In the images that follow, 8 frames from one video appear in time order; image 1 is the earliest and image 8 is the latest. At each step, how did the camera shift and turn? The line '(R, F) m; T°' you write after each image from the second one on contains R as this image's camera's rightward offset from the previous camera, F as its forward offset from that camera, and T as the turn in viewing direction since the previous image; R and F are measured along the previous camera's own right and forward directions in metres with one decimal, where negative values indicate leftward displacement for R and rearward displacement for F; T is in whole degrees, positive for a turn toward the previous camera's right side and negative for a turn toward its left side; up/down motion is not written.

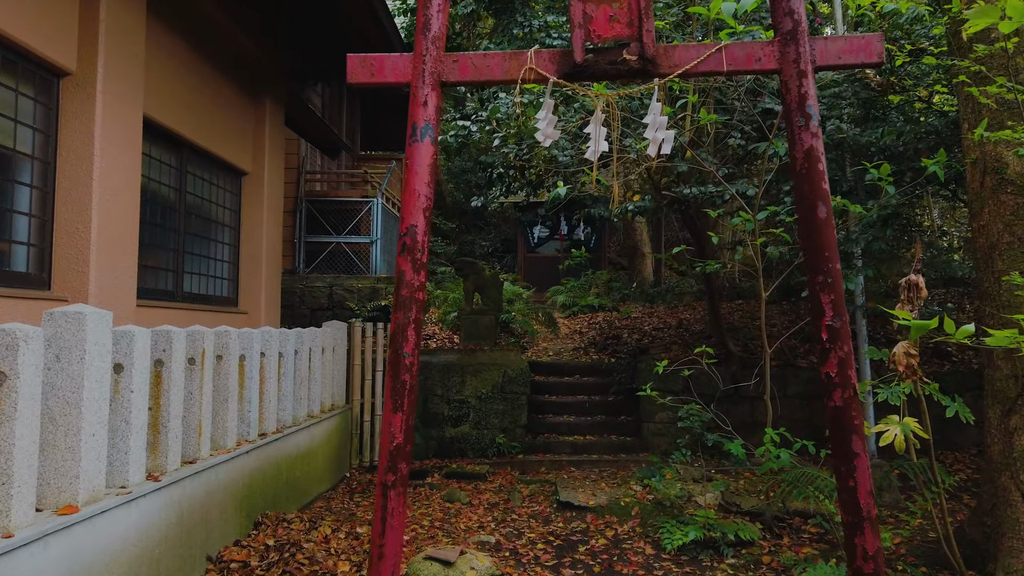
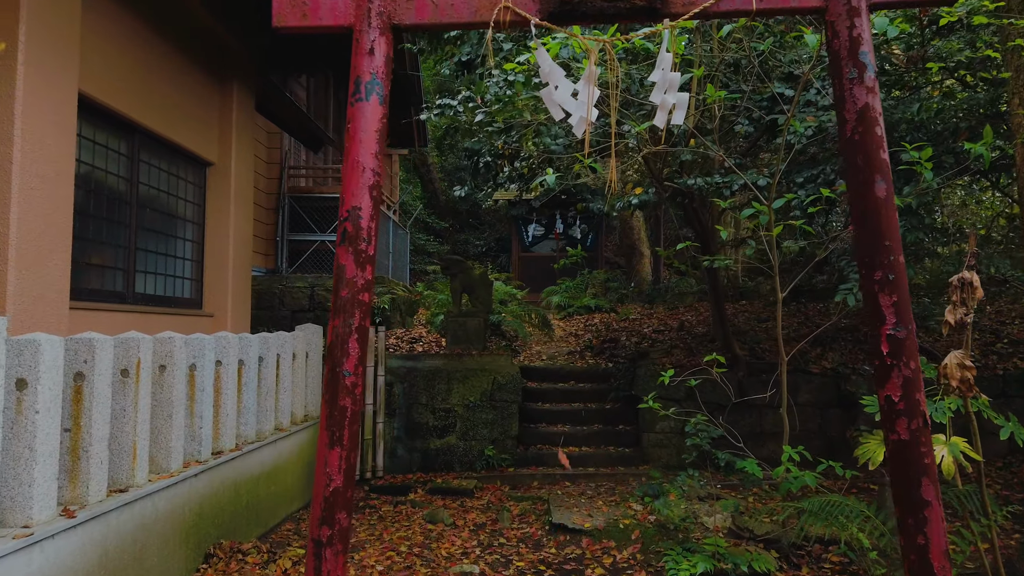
(+0.1, +0.5) m; 0°
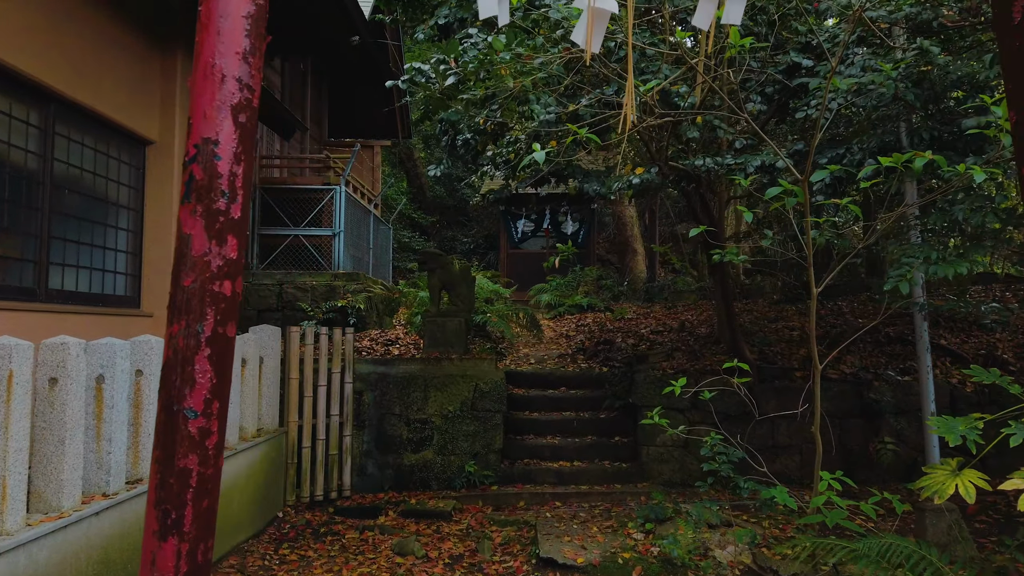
(0.0, +0.6) m; +1°
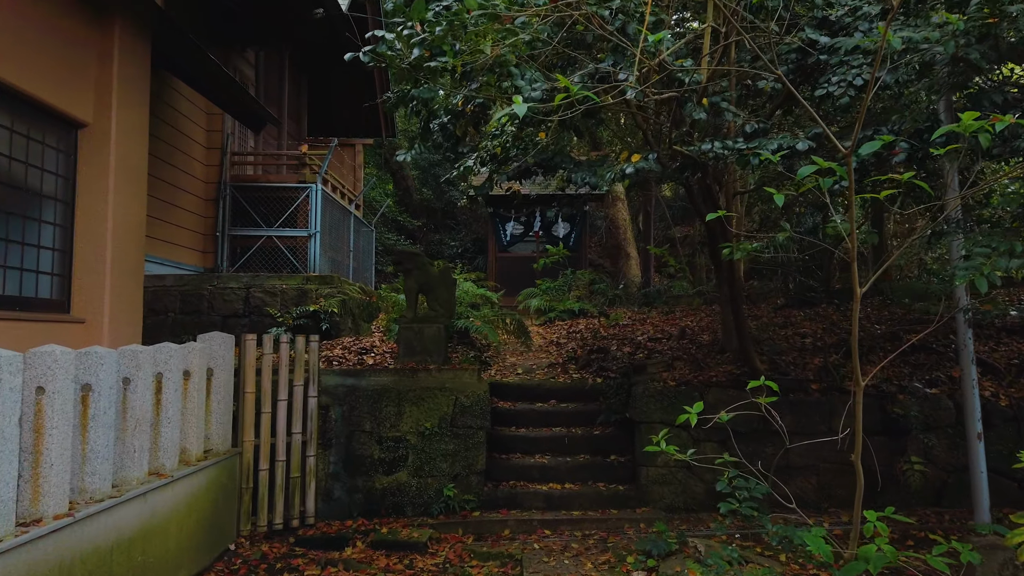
(0.0, +0.5) m; +1°
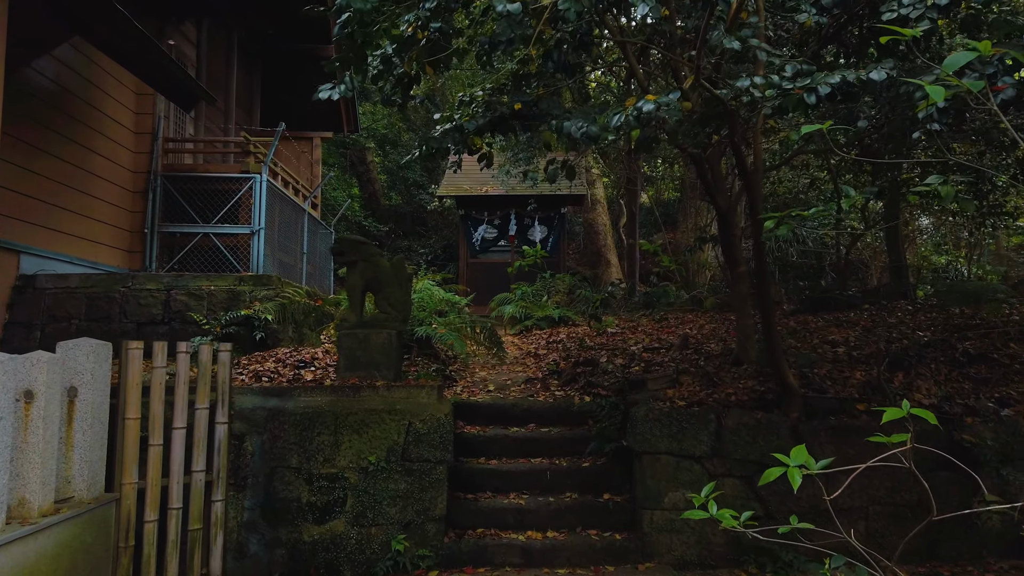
(0.0, +1.0) m; +2°
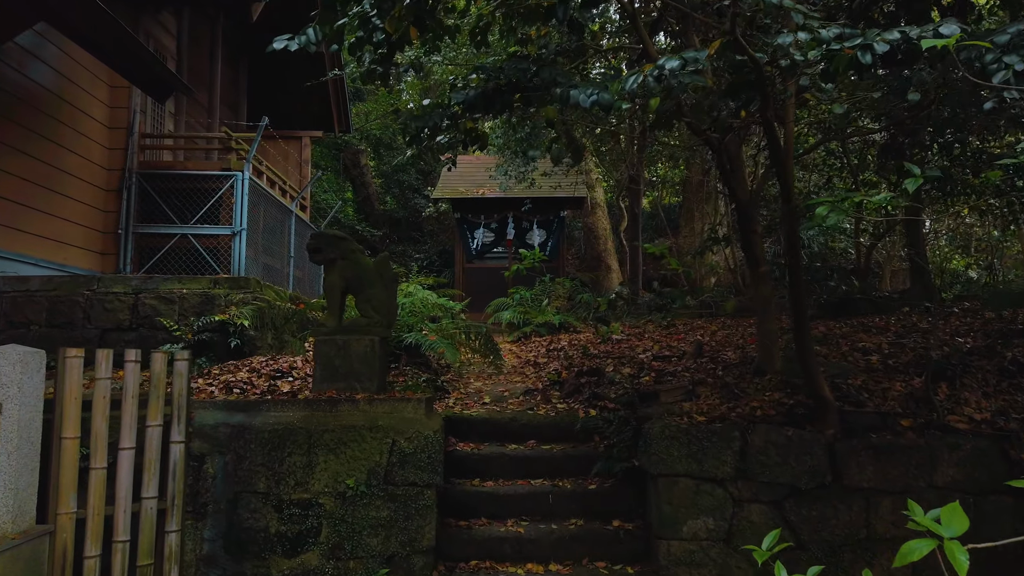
(0.0, +0.4) m; 0°
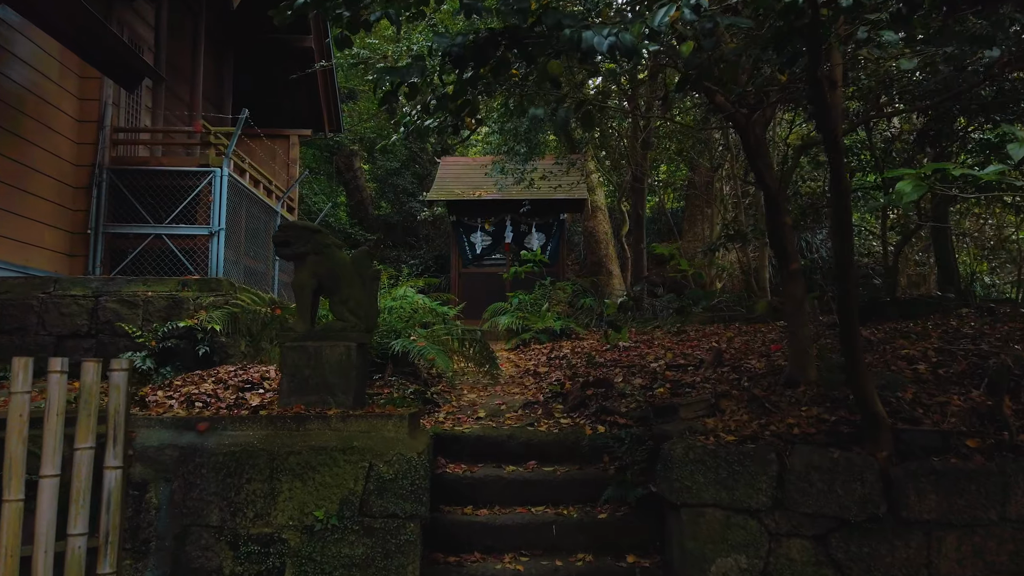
(0.0, +0.5) m; 0°
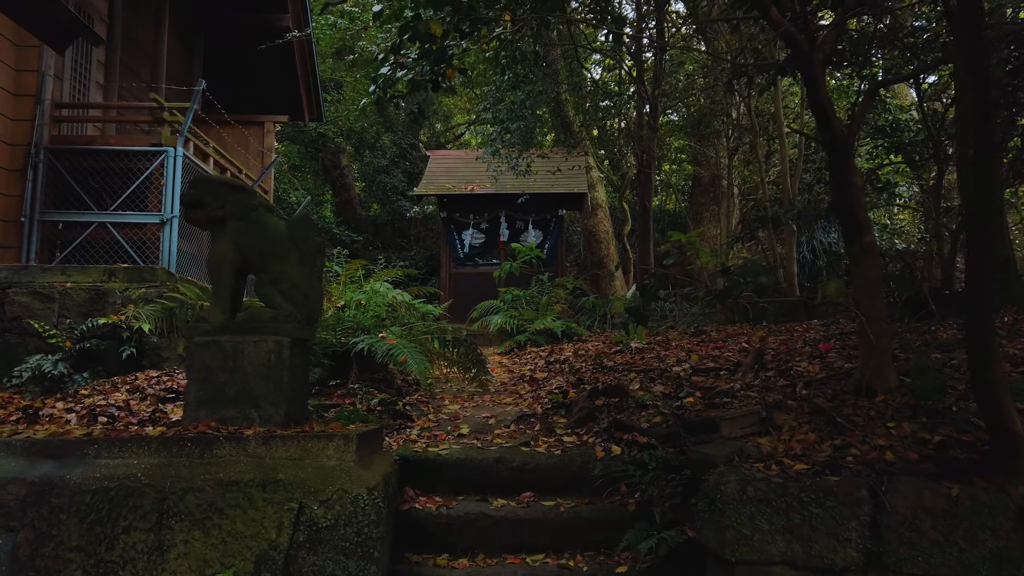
(0.0, +0.8) m; 0°
